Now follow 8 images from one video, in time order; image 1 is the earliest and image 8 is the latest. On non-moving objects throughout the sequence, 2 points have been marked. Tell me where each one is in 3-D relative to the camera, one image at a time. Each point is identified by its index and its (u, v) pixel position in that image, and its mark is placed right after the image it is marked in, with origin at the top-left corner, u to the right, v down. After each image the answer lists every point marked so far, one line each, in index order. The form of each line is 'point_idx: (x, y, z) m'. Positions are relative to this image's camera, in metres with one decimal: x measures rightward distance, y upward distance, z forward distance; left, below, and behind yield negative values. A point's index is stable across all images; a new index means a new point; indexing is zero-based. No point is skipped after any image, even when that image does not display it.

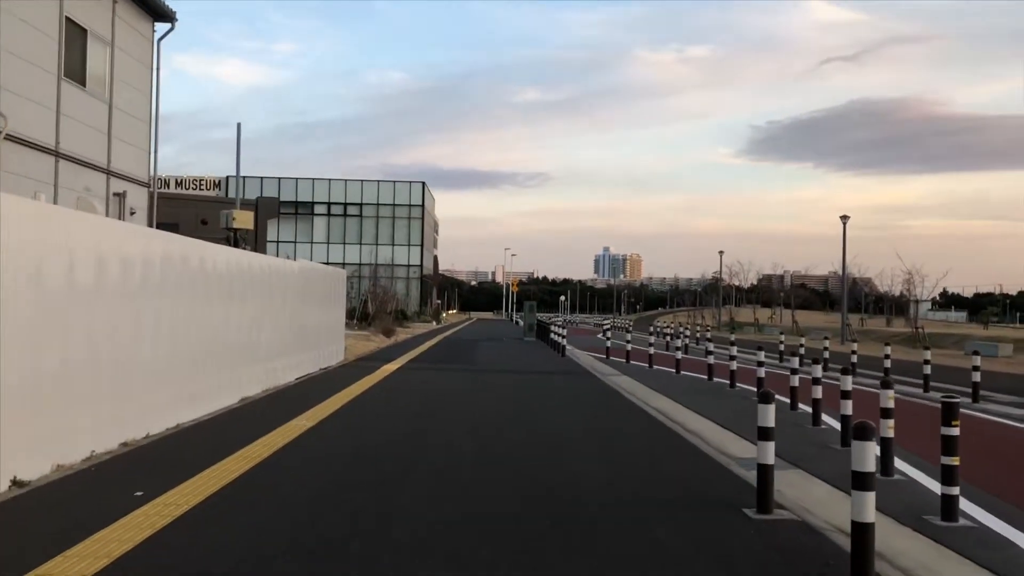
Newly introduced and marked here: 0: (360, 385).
0: (-3.0, -2.0, +18.3) m
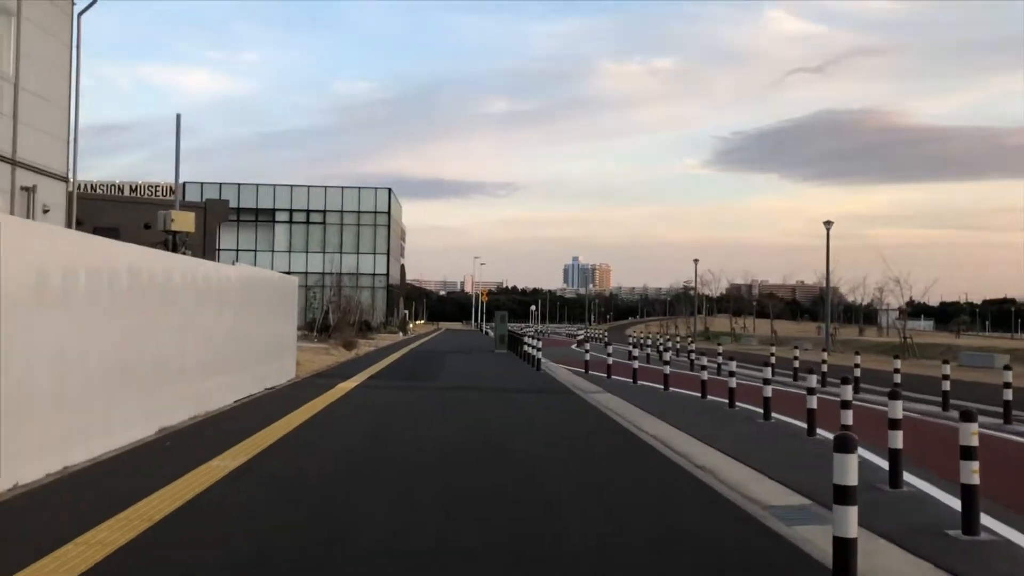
0: (-3.5, -2.1, +16.3) m
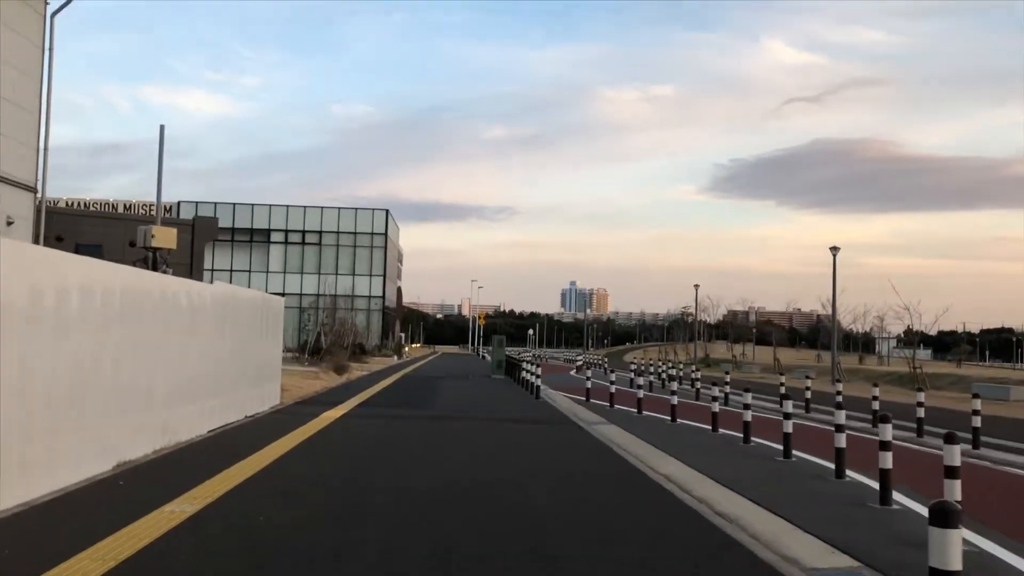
0: (-3.6, -2.5, +15.3) m
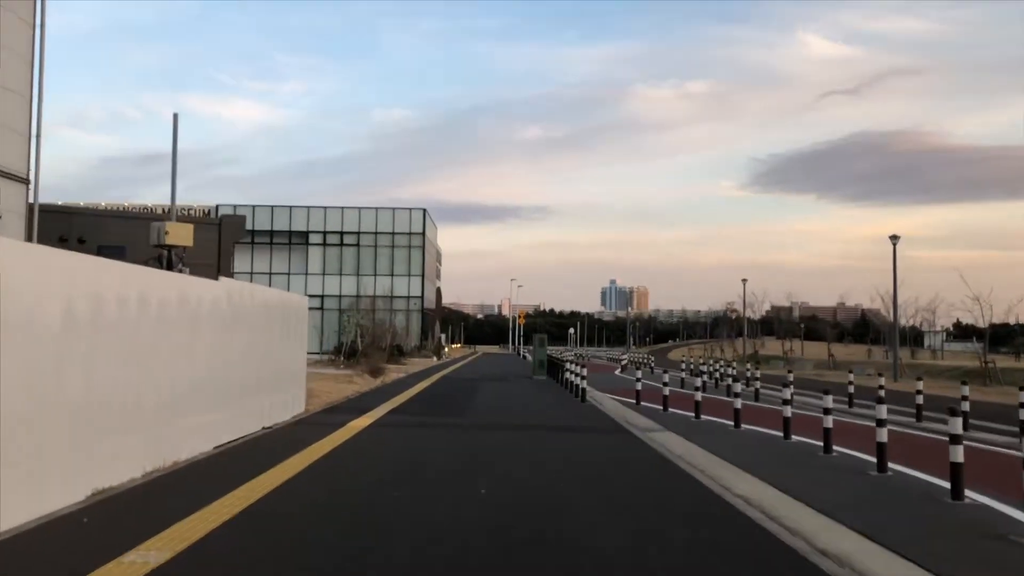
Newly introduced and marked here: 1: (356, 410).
0: (-2.9, -2.4, +13.9) m
1: (-2.8, -2.2, +16.5) m
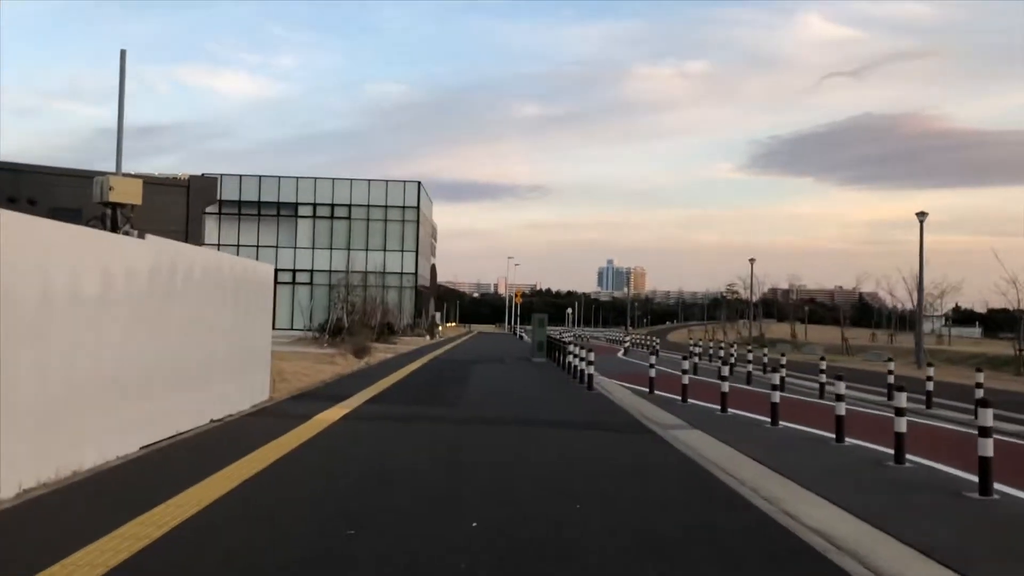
0: (-2.9, -2.0, +11.7) m
1: (-2.8, -1.7, +14.4) m
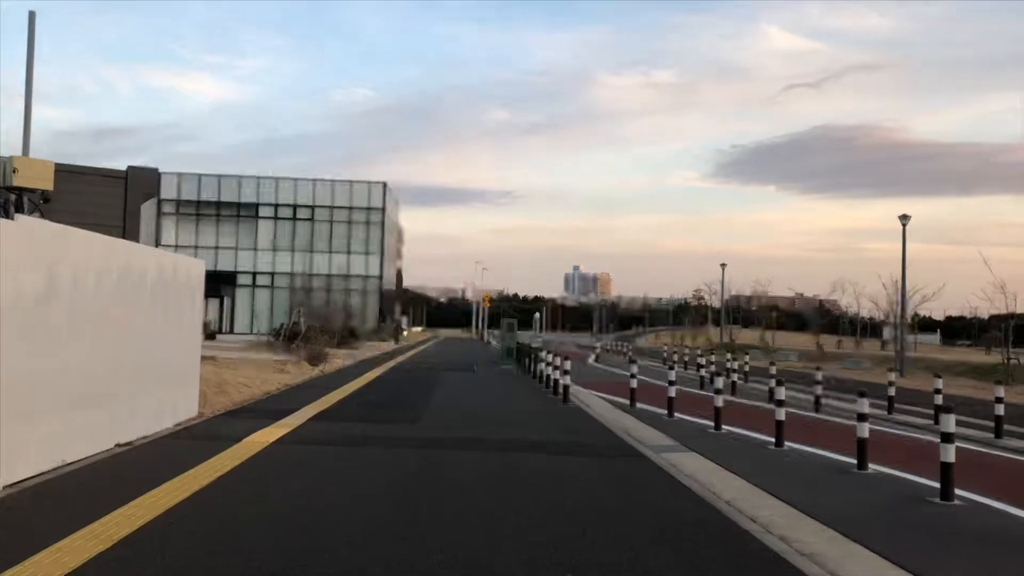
0: (-3.3, -2.0, +9.9) m
1: (-3.3, -1.7, +12.5) m
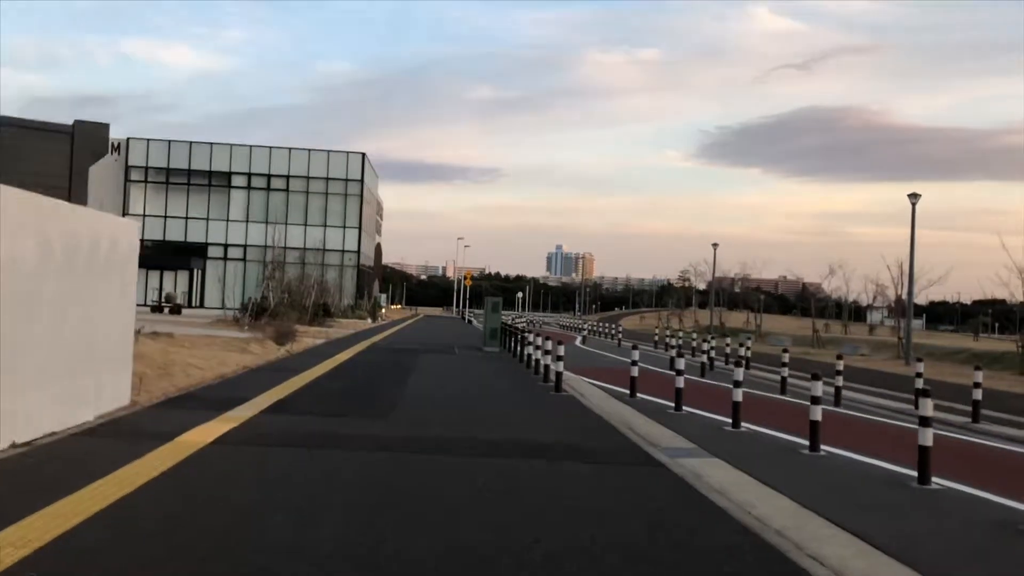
0: (-3.4, -1.7, +8.2) m
1: (-3.4, -1.3, +10.8) m
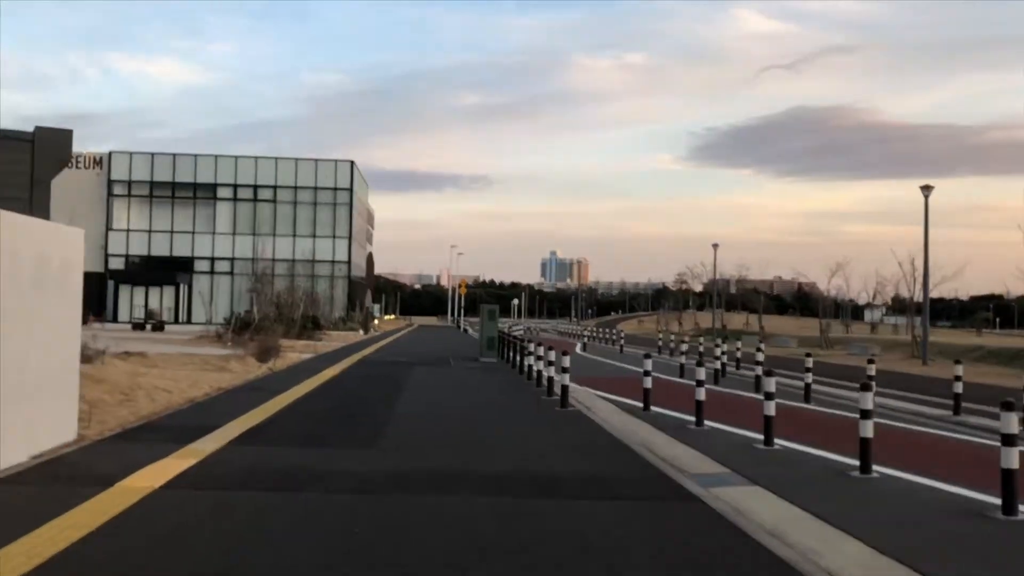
0: (-3.3, -1.8, +6.9) m
1: (-3.4, -1.5, +9.5) m
